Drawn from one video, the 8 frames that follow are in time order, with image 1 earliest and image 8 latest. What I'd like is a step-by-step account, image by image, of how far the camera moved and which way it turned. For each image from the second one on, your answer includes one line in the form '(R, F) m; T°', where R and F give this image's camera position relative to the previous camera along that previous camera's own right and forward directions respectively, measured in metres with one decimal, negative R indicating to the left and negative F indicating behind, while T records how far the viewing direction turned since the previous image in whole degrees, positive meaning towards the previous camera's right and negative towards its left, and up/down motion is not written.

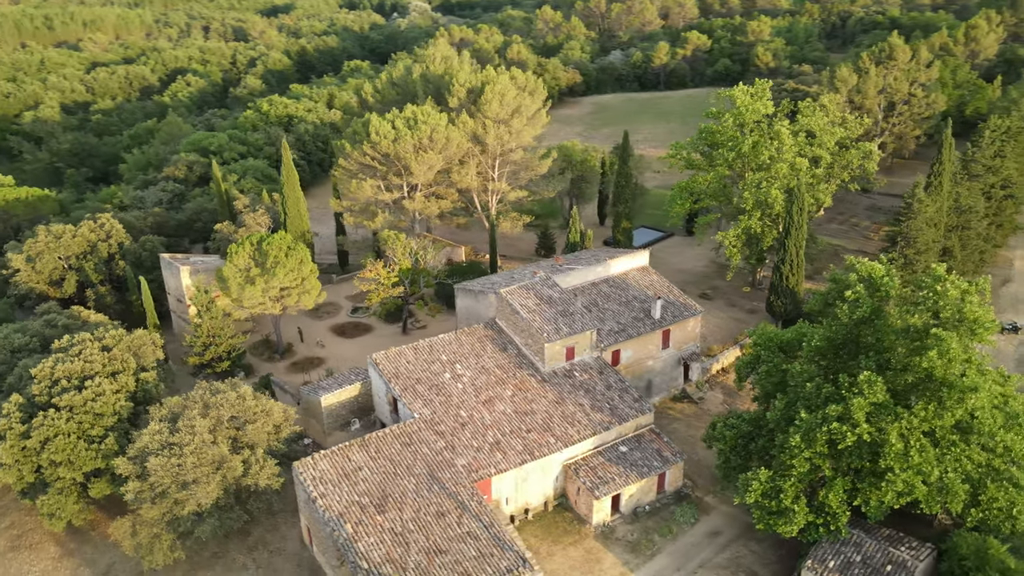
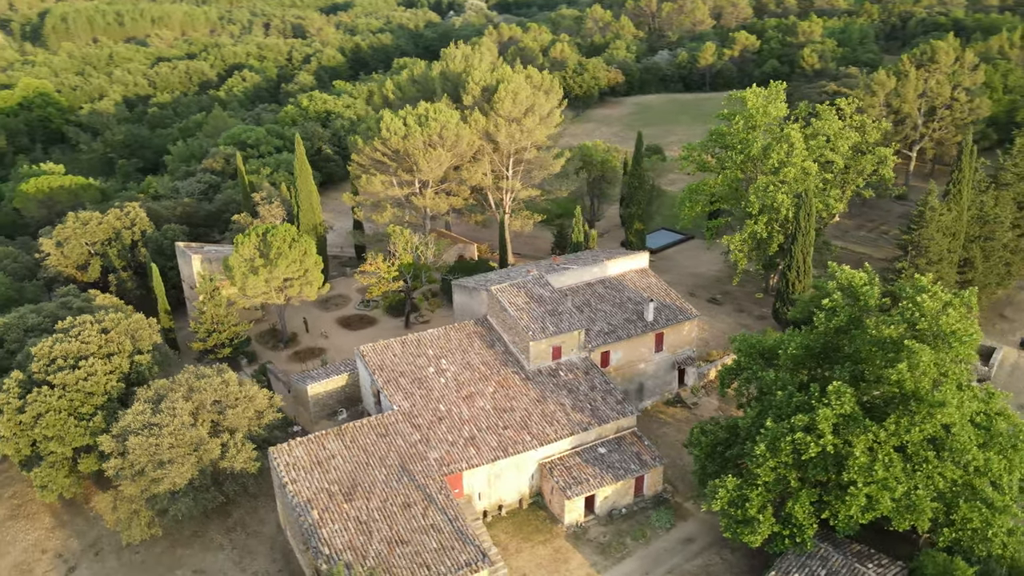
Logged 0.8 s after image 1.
(+2.6, -0.1) m; -4°
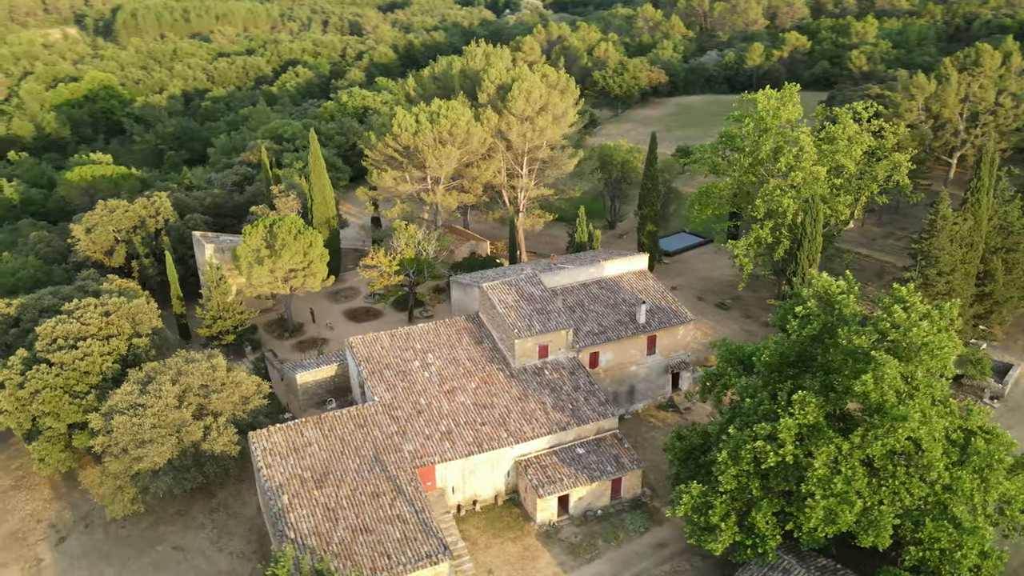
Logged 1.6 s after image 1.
(+2.6, 0.0) m; -4°
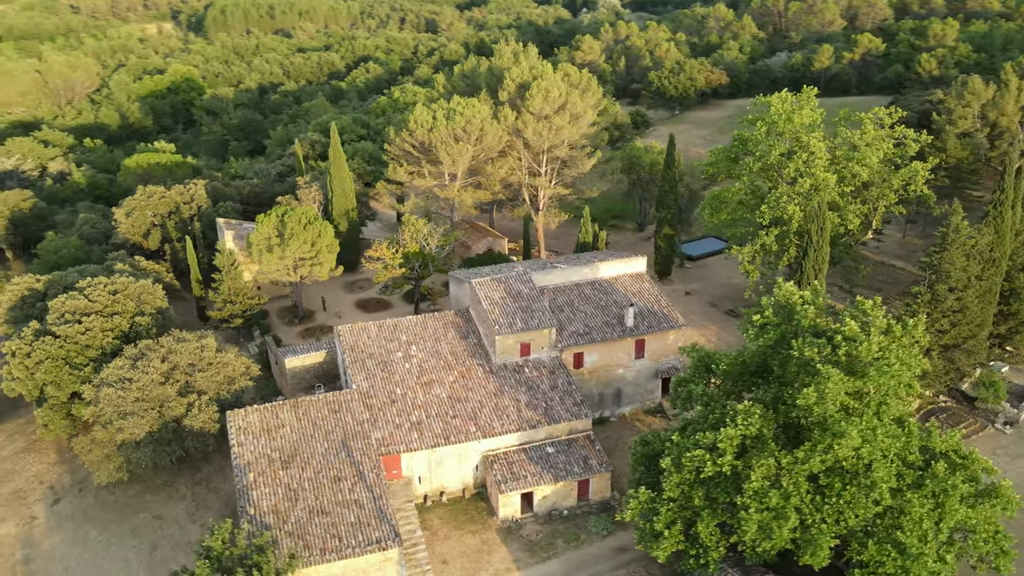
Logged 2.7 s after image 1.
(+3.6, 0.0) m; -6°
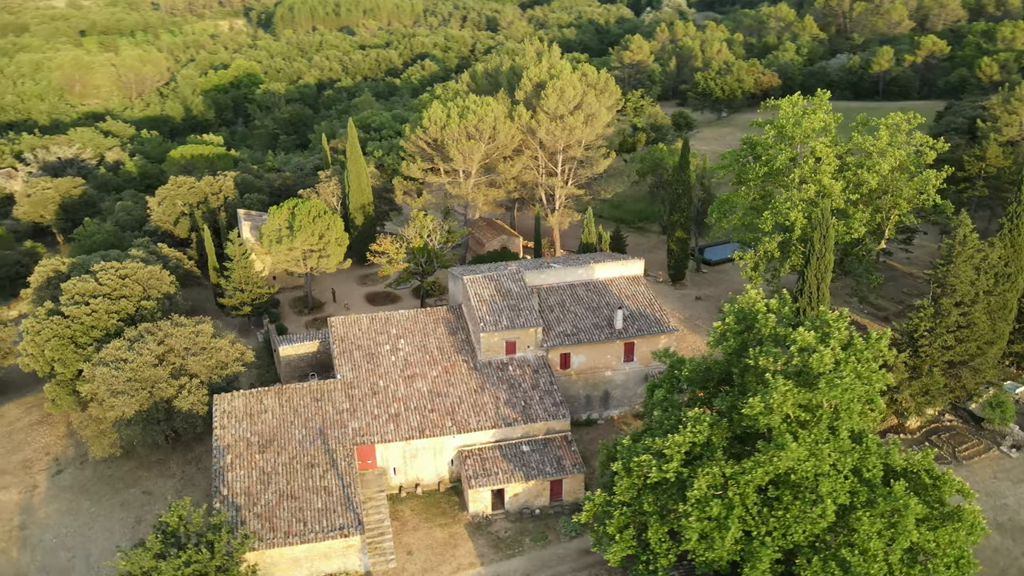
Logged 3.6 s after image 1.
(+3.0, -0.1) m; -5°
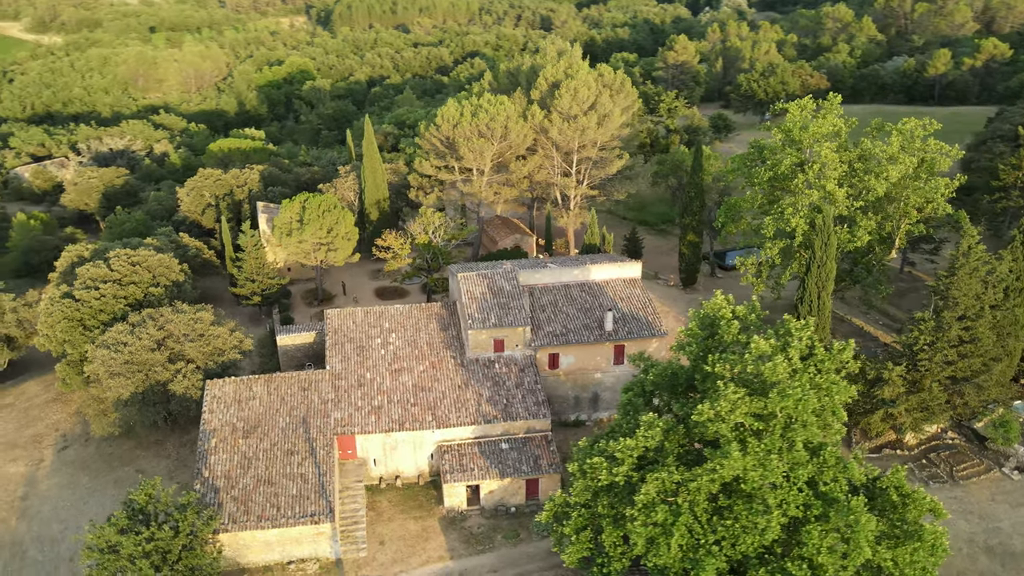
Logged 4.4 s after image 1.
(+2.6, -0.1) m; -4°
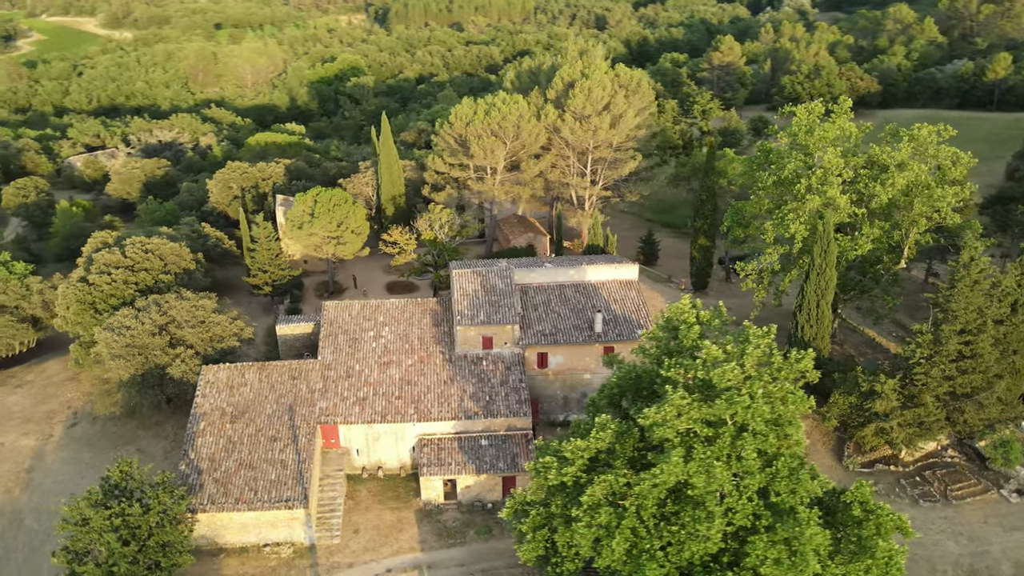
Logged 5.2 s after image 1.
(+2.6, -0.1) m; -4°
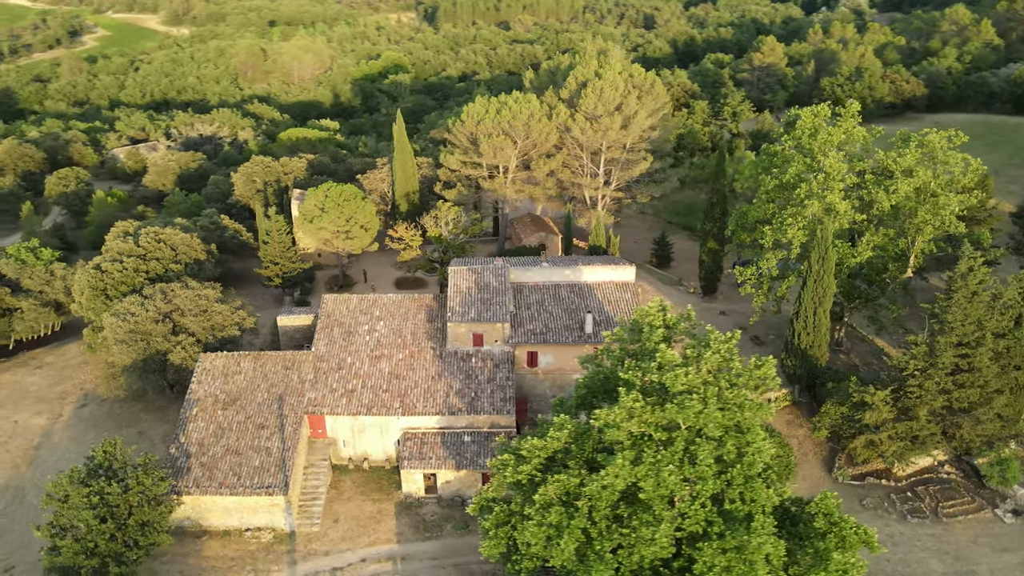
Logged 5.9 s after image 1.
(+2.3, -0.1) m; -4°
